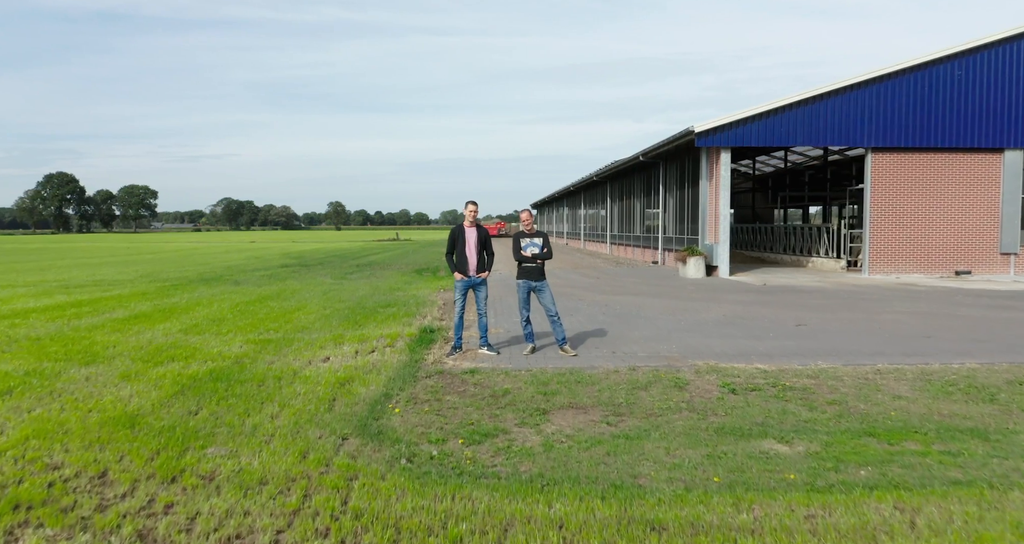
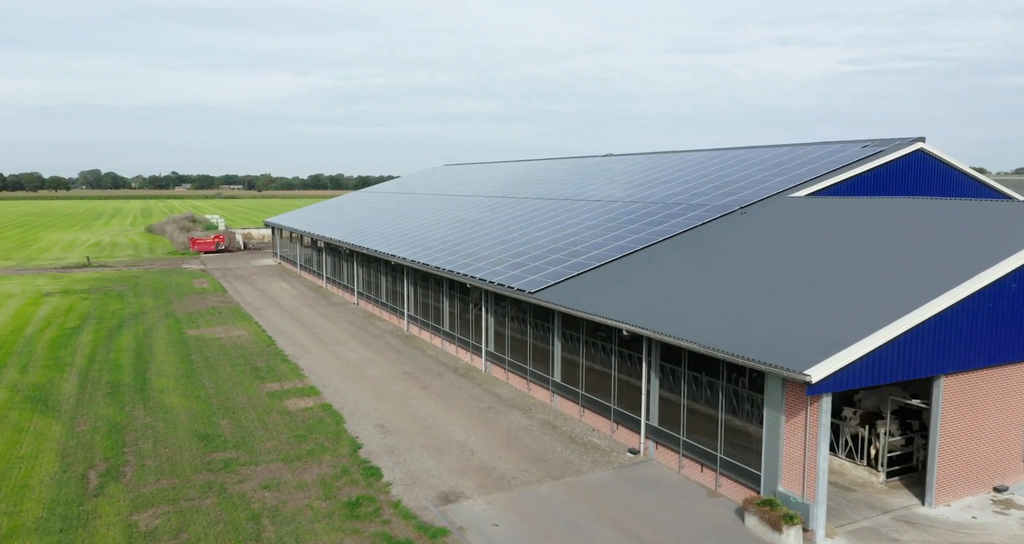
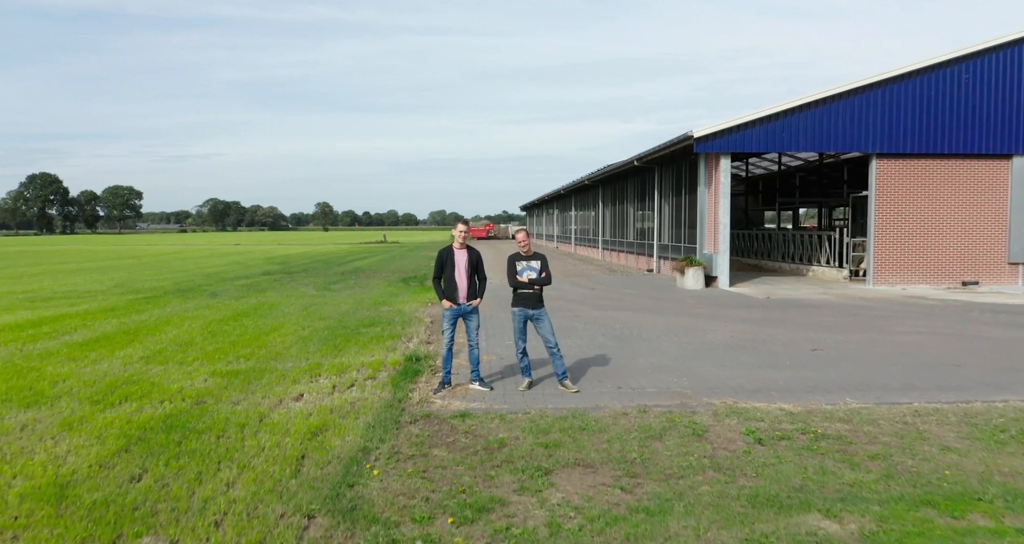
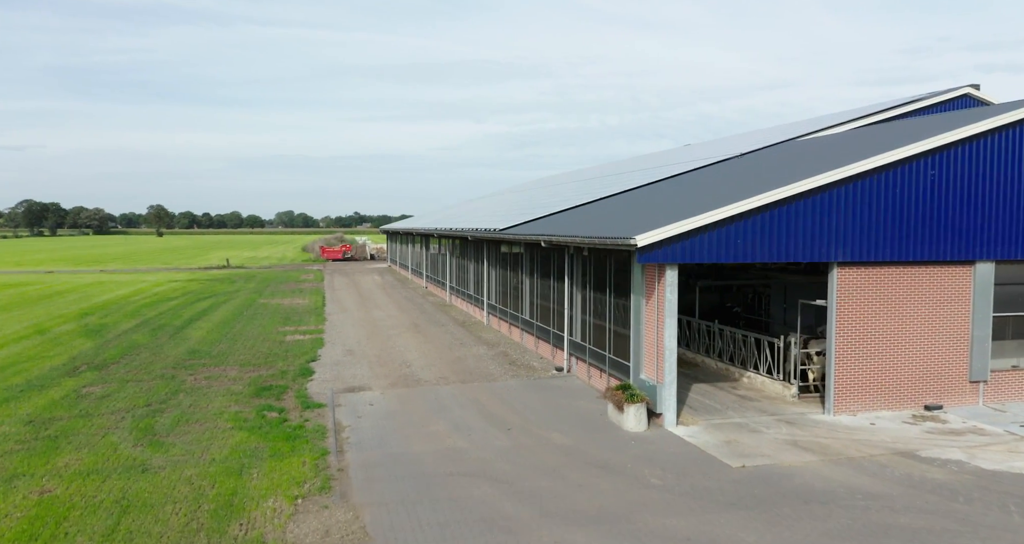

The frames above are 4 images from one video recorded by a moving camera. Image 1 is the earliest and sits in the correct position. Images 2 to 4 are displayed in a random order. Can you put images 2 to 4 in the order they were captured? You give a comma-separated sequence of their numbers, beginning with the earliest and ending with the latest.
3, 4, 2
